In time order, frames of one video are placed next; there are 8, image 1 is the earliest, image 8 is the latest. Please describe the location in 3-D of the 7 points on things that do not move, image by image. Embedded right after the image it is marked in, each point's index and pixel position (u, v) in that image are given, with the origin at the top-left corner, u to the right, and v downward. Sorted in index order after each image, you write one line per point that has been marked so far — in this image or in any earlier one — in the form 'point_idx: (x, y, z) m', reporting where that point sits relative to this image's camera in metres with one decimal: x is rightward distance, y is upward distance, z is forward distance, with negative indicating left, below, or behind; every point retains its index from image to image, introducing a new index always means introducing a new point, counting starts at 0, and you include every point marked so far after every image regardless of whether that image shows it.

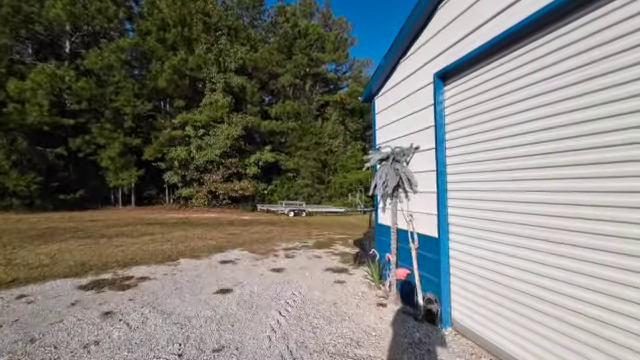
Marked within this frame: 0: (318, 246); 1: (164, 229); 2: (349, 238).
0: (0.0, -2.2, +9.0) m
1: (-6.5, -2.1, +11.2) m
2: (+1.2, -2.4, +11.1) m
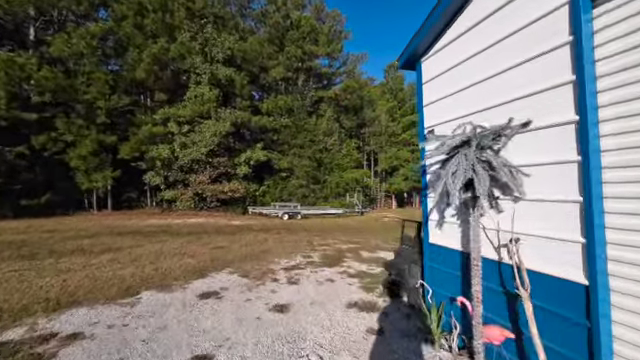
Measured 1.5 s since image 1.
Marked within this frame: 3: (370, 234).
0: (+0.2, -2.2, +7.3) m
1: (-6.4, -2.1, +9.2) m
2: (+1.4, -2.4, +9.4) m
3: (+2.7, -3.0, +14.4) m
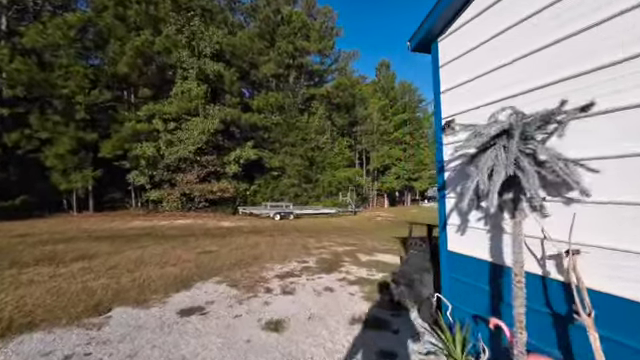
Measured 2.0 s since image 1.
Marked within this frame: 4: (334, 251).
0: (+0.1, -2.2, +6.8) m
1: (-6.6, -2.1, +8.5) m
2: (+1.2, -2.4, +8.9) m
3: (+2.4, -2.9, +13.9) m
4: (+0.5, -2.3, +8.6) m
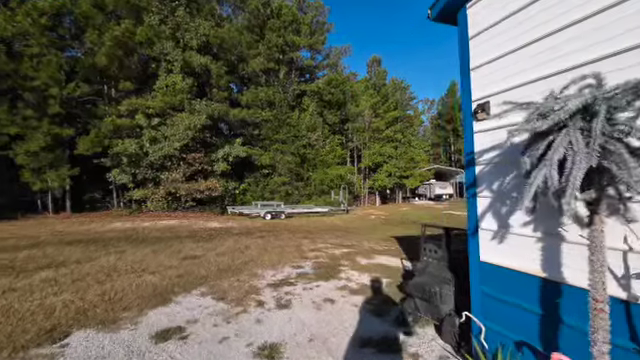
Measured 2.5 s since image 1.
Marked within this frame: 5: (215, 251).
0: (0.0, -2.1, +6.2) m
1: (-6.7, -2.1, +7.6) m
2: (+1.1, -2.3, +8.3) m
3: (+2.1, -2.8, +13.4) m
4: (+0.3, -2.2, +8.0) m
5: (-3.1, -2.1, +7.9) m
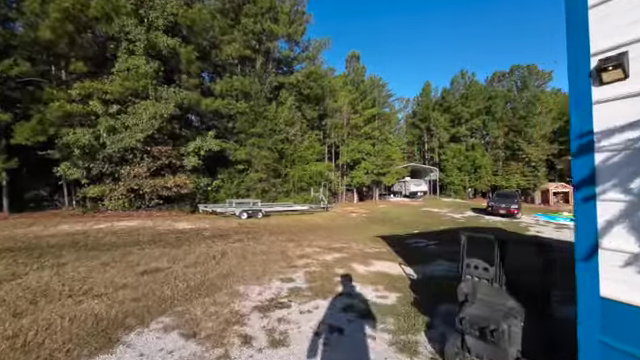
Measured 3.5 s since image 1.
0: (-0.1, -2.0, +5.1) m
1: (-6.9, -1.9, +6.0) m
2: (+0.8, -2.2, +7.4) m
3: (+1.3, -2.6, +12.6) m
4: (+0.1, -2.1, +7.0) m
5: (-3.3, -1.9, +6.5) m
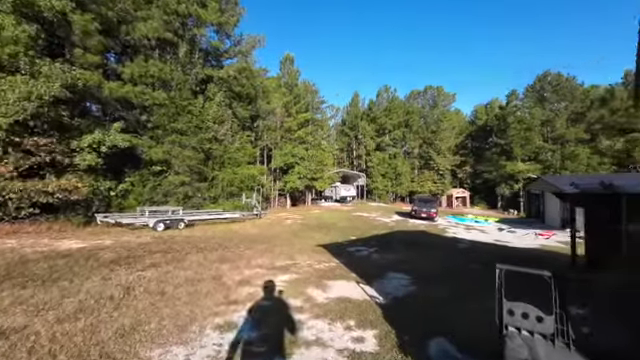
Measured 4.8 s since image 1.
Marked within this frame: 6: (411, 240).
0: (-0.7, -2.2, +3.8) m
1: (-7.5, -2.0, +2.8) m
2: (-0.5, -2.3, +6.1) m
3: (-1.3, -2.9, +11.3) m
4: (-1.1, -2.3, +5.6) m
5: (-4.2, -2.0, +4.3) m
6: (+5.7, -3.8, +17.1) m
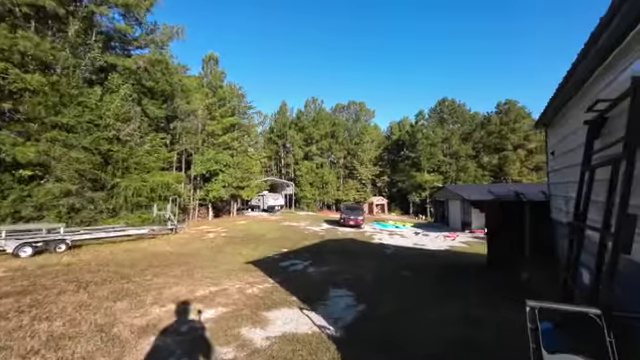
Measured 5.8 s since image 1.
0: (-1.2, -2.2, +2.5) m
1: (-7.5, -1.9, -0.3) m
2: (-1.6, -2.5, +4.8) m
3: (-3.9, -3.2, +9.5) m
4: (-2.1, -2.4, +4.1) m
5: (-4.7, -2.1, +2.0) m
6: (+1.4, -4.4, +17.0) m
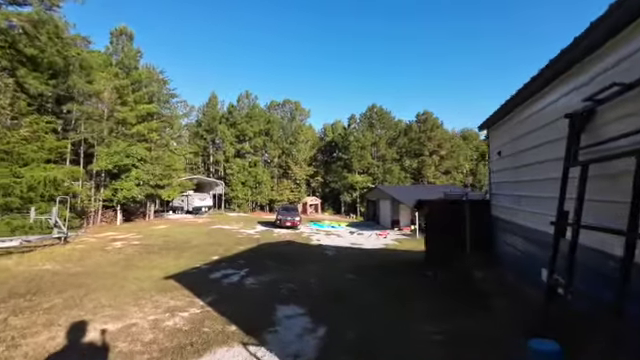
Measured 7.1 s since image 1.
0: (-1.2, -2.1, +1.0) m
1: (-6.6, -1.7, -3.2) m
2: (-2.2, -2.4, +3.1) m
3: (-5.5, -3.0, +7.1) m
4: (-2.4, -2.3, +2.4) m
5: (-4.5, -1.9, -0.3) m
6: (-2.3, -4.3, +15.7) m
